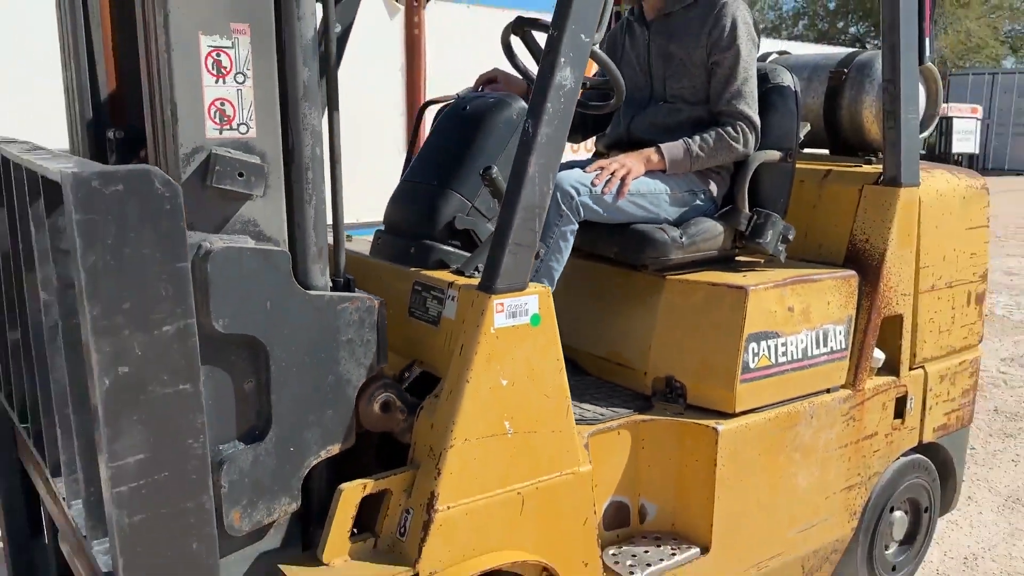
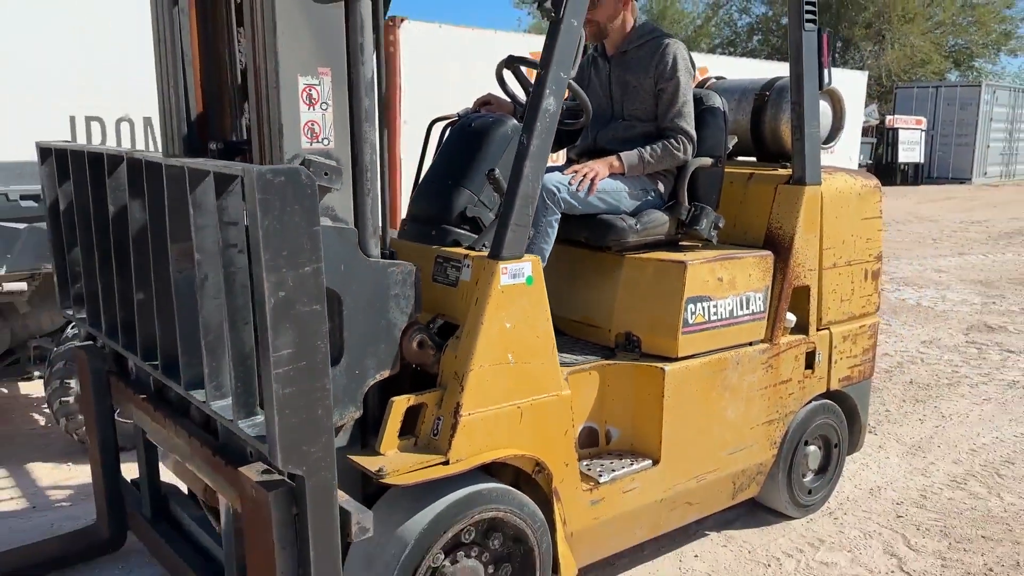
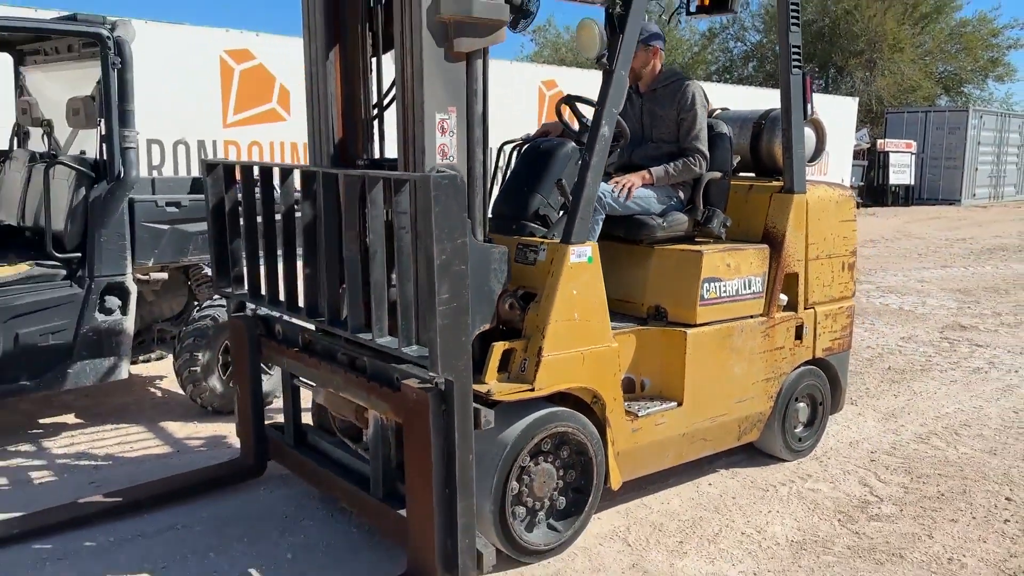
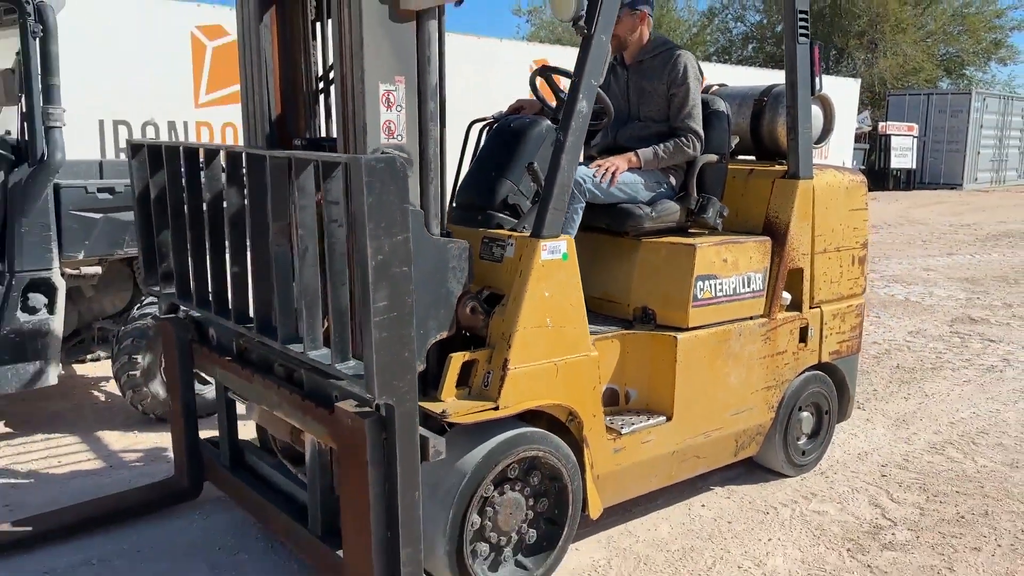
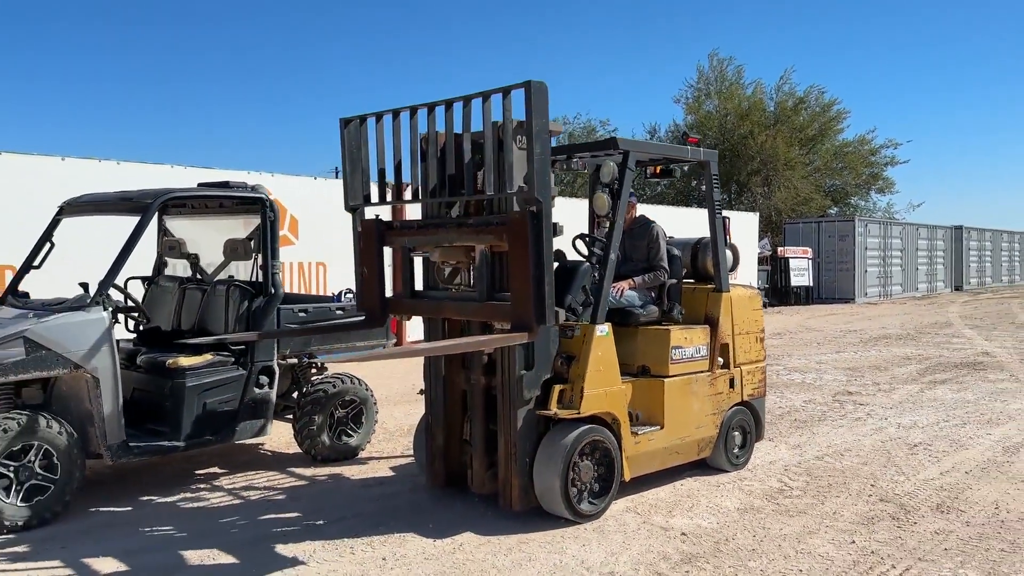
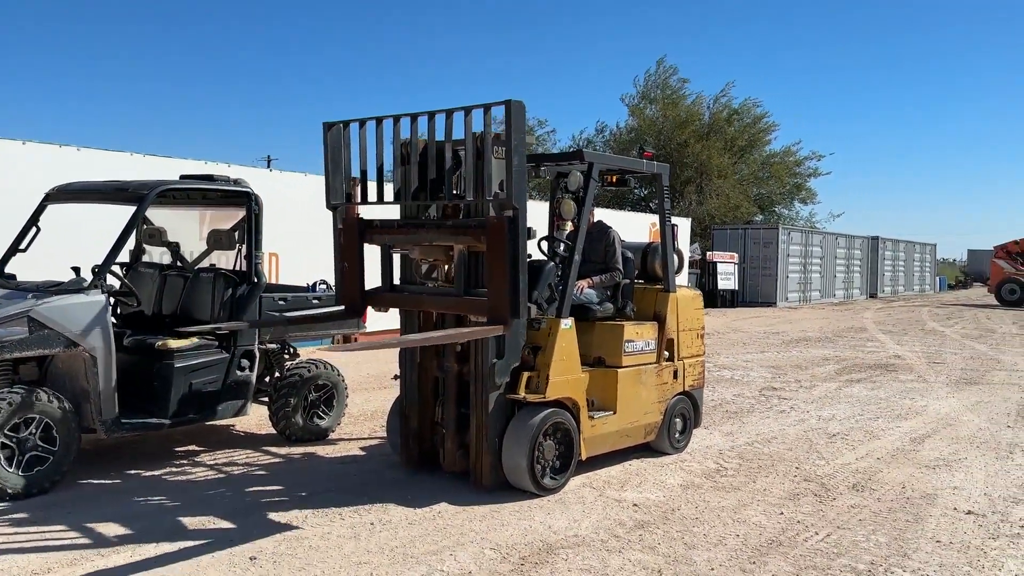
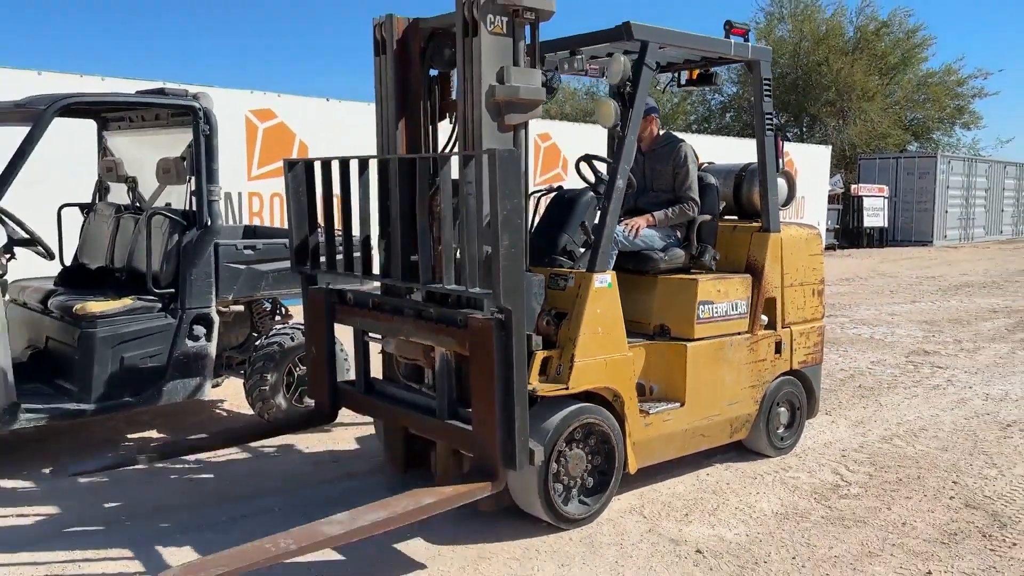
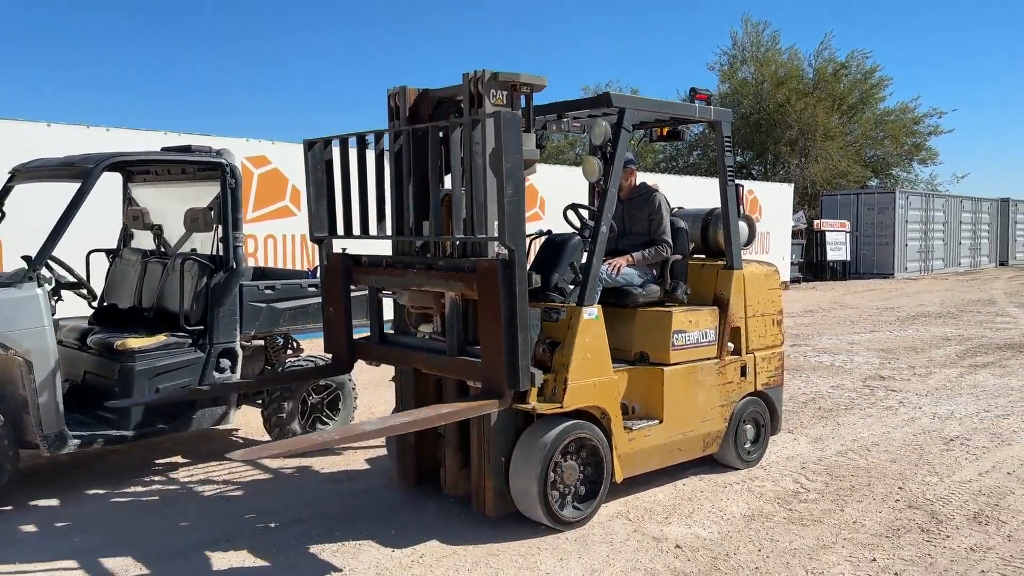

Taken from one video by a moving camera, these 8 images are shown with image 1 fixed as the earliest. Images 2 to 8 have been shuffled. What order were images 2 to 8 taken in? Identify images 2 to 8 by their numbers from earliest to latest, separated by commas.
2, 4, 3, 7, 8, 5, 6
